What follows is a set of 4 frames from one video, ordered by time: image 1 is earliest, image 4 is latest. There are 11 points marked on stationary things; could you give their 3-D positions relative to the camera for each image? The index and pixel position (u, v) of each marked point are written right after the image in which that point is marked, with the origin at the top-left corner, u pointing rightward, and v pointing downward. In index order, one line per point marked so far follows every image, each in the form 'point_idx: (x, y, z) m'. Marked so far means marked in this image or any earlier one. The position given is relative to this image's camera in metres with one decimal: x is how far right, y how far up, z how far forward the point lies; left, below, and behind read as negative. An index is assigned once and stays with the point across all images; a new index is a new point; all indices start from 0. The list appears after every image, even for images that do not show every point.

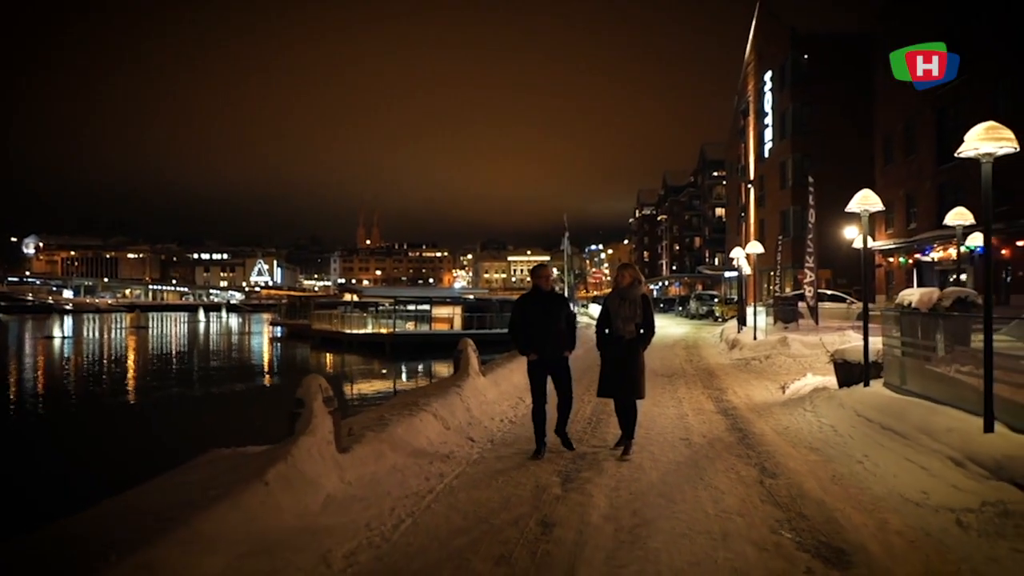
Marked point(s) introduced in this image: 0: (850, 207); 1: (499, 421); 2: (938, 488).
0: (+5.7, +1.3, +13.7) m
1: (-0.2, -1.8, +10.5) m
2: (+3.4, -1.6, +6.3) m
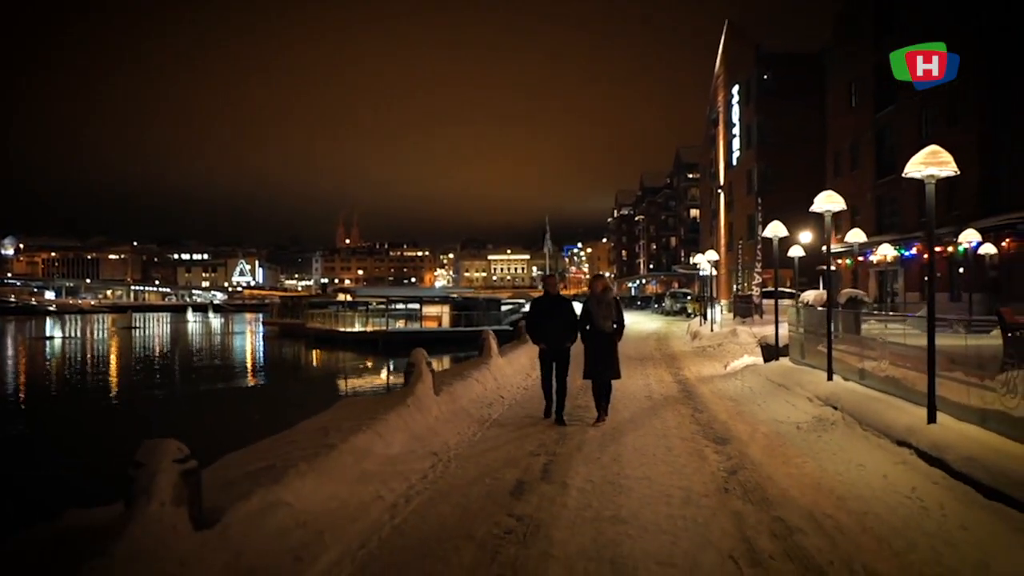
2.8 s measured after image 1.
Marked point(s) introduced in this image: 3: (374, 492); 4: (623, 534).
0: (+5.9, +1.3, +18.1) m
1: (+0.1, -1.9, +14.7) m
2: (+3.8, -1.7, +10.6) m
3: (-1.3, -1.8, +6.9) m
4: (+0.8, -1.8, +5.9) m
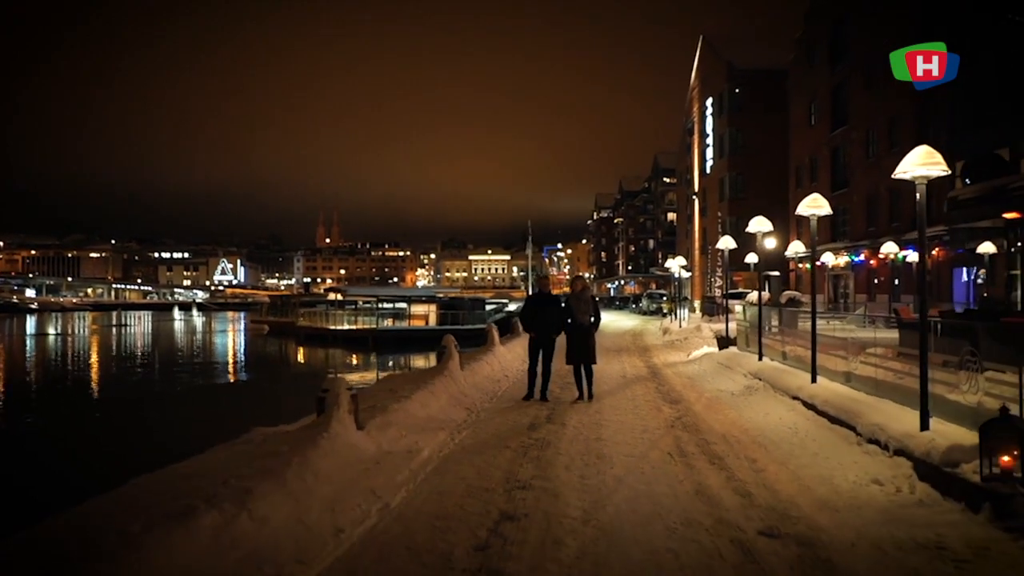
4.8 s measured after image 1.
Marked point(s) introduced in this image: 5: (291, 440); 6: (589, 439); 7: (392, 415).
0: (+5.8, +1.2, +21.6) m
1: (+0.1, -1.9, +18.1) m
2: (+4.0, -1.7, +14.0) m
3: (-1.0, -1.8, +10.3) m
4: (+1.1, -1.8, +9.3) m
5: (-2.1, -1.5, +7.5) m
6: (+1.0, -1.9, +9.5) m
7: (-1.5, -1.6, +9.7) m
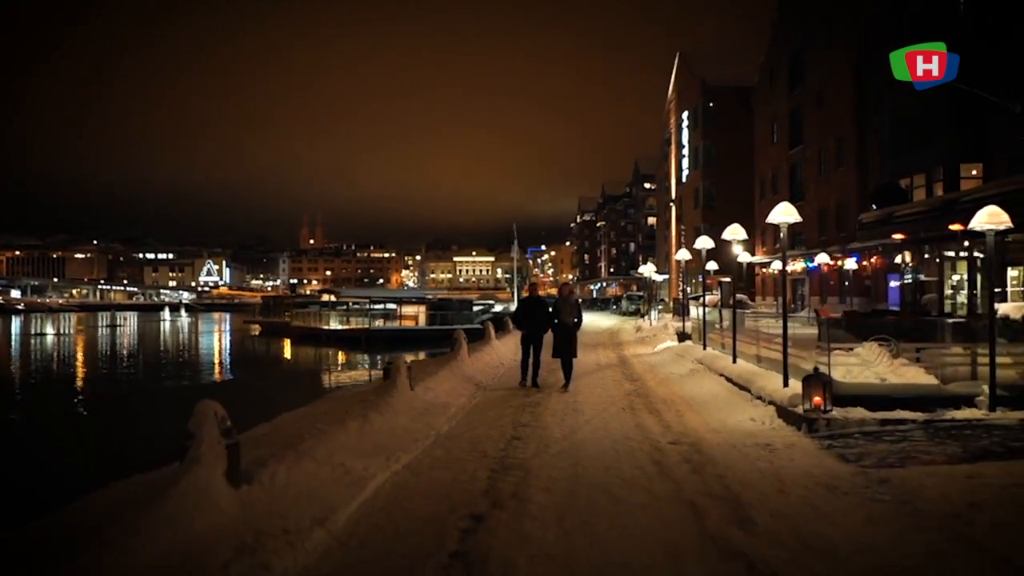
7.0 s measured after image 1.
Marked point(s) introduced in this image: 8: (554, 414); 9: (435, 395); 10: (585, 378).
0: (+5.6, +1.1, +25.5) m
1: (0.0, -2.0, +21.8) m
2: (+3.9, -1.8, +17.9) m
3: (-1.0, -1.9, +14.0) m
4: (+1.1, -1.9, +13.1) m
5: (-2.1, -1.6, +11.3) m
6: (+1.0, -2.0, +13.3) m
7: (-1.5, -1.7, +13.4) m
8: (+0.7, -1.9, +11.8) m
9: (-1.3, -1.8, +12.8) m
10: (+1.7, -2.0, +17.8) m
